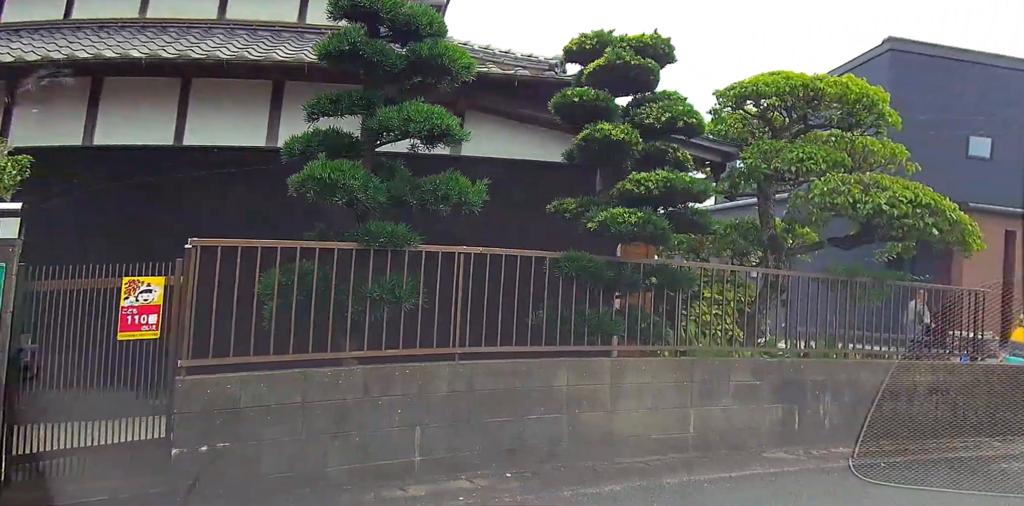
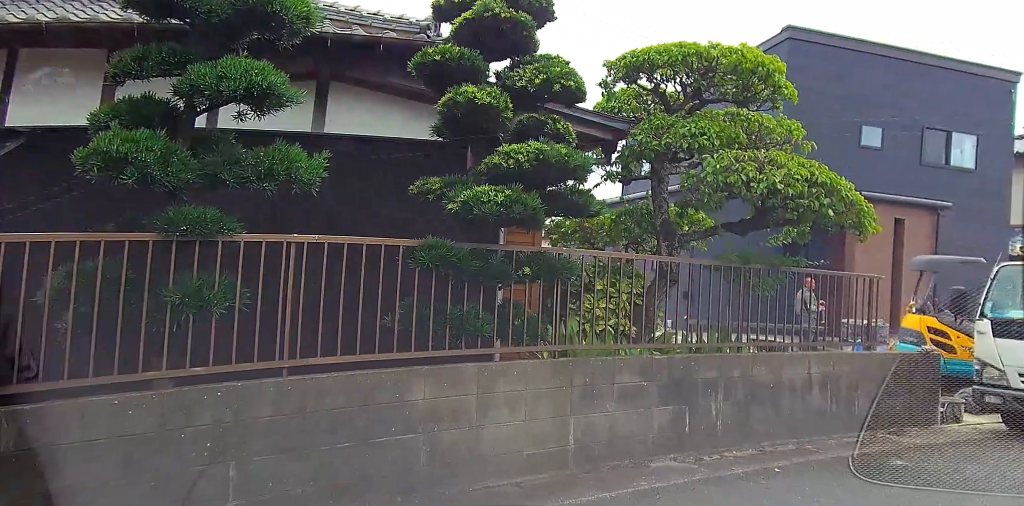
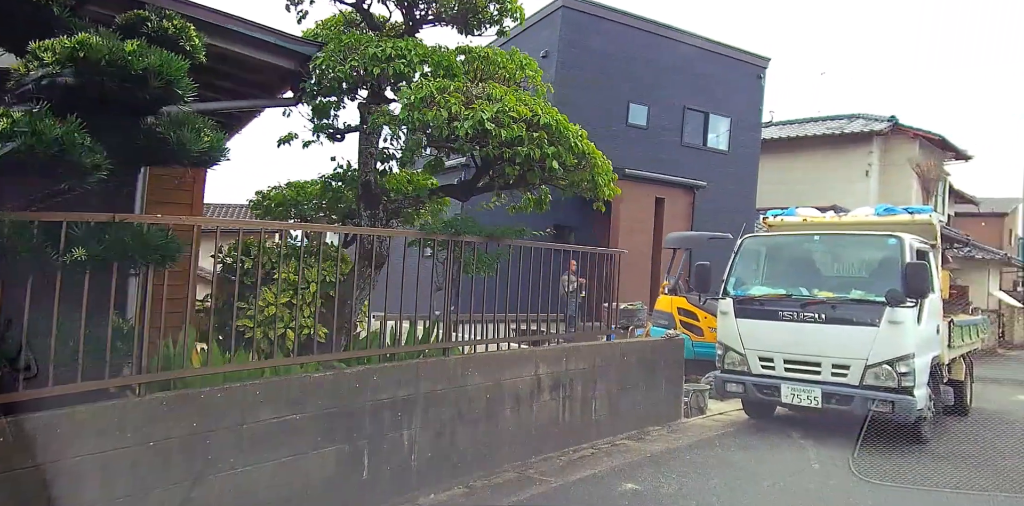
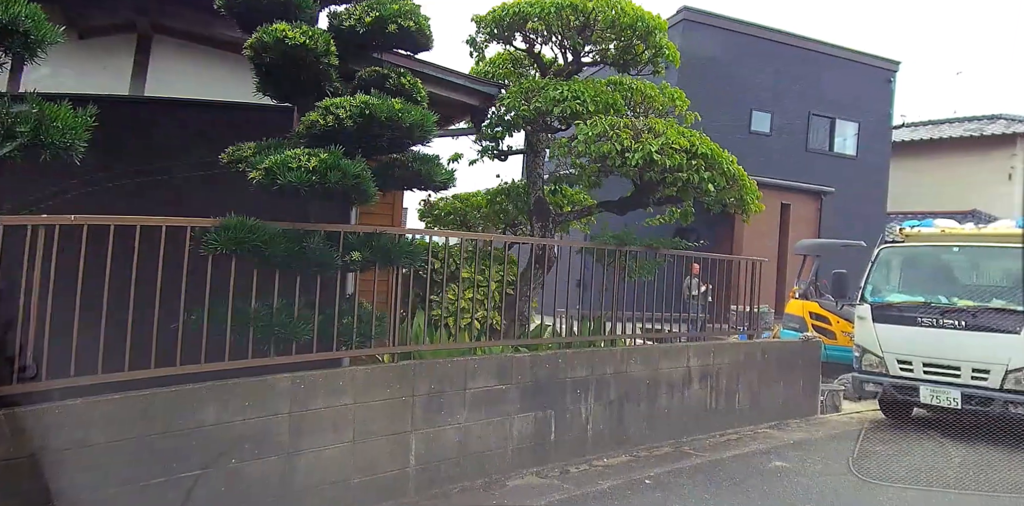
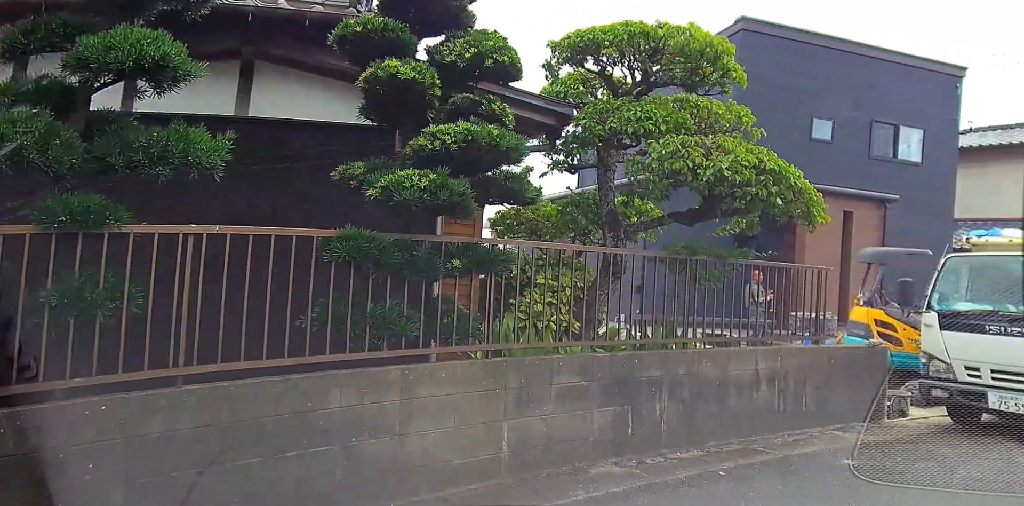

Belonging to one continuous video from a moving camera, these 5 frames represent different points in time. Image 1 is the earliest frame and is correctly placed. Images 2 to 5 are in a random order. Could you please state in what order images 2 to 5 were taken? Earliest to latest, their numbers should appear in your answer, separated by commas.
2, 5, 4, 3
